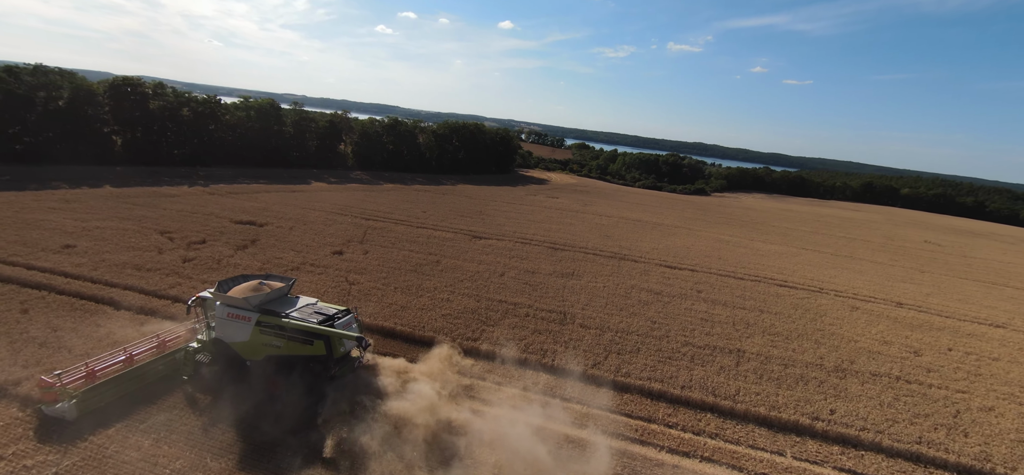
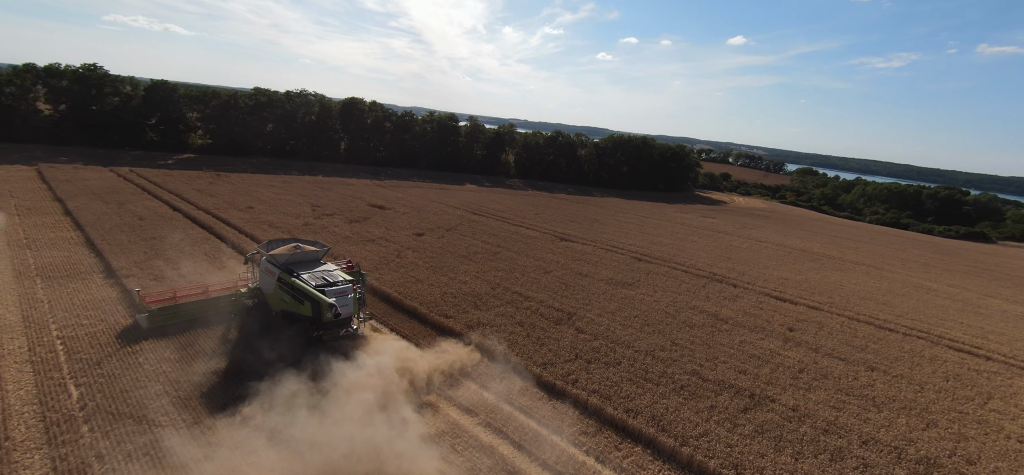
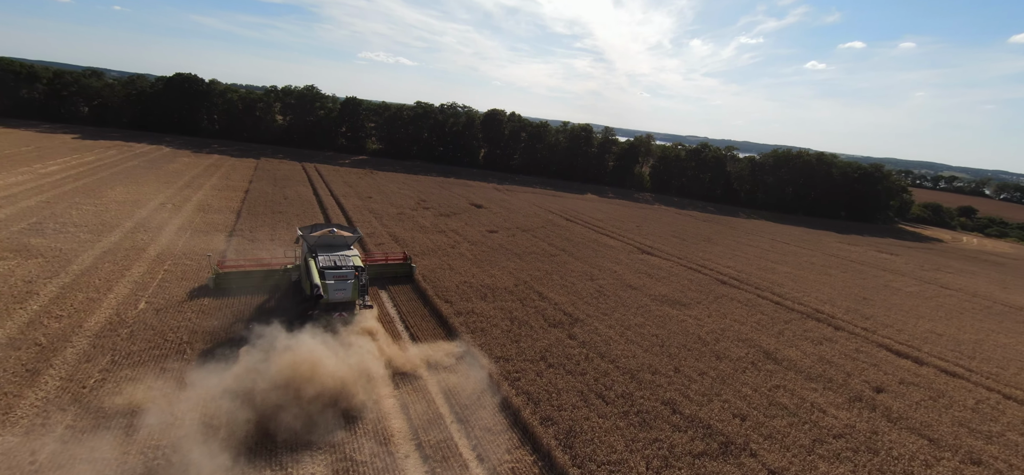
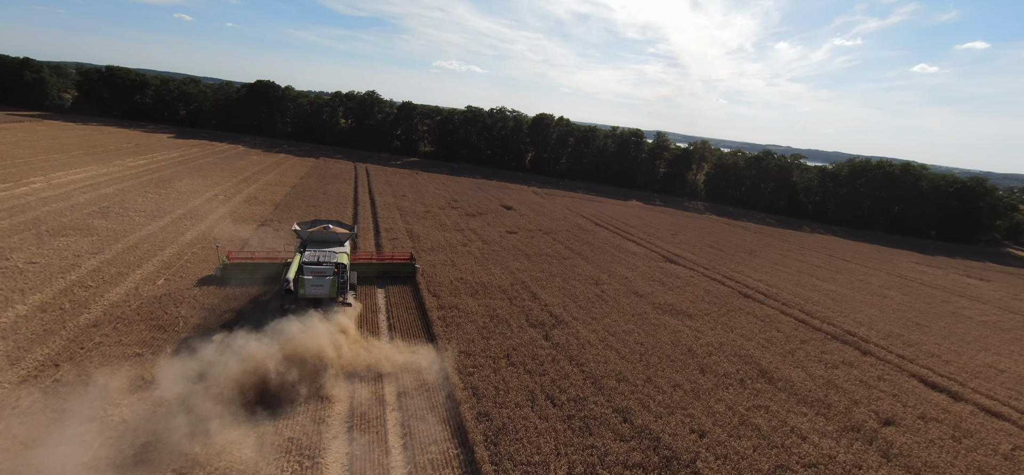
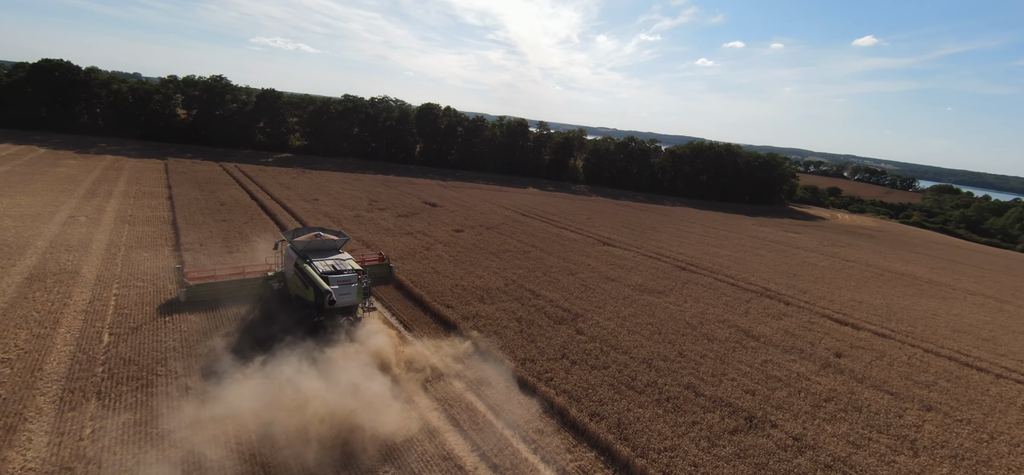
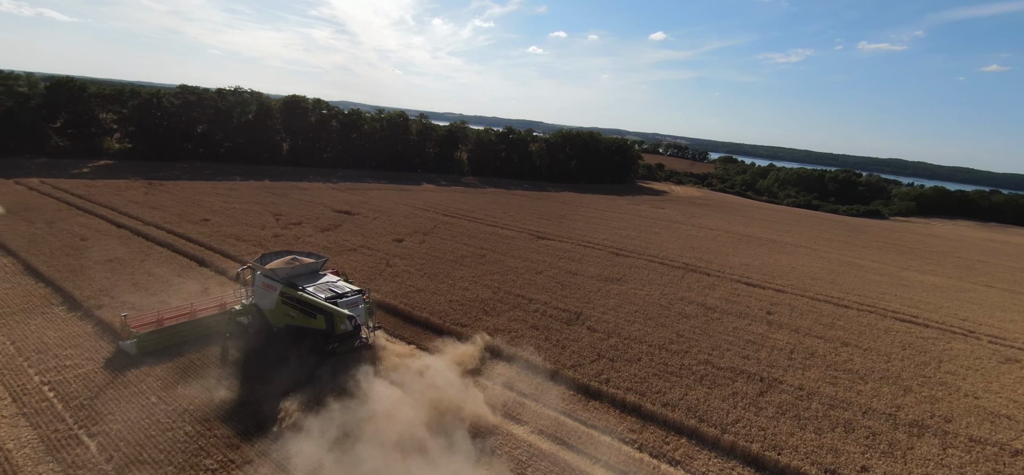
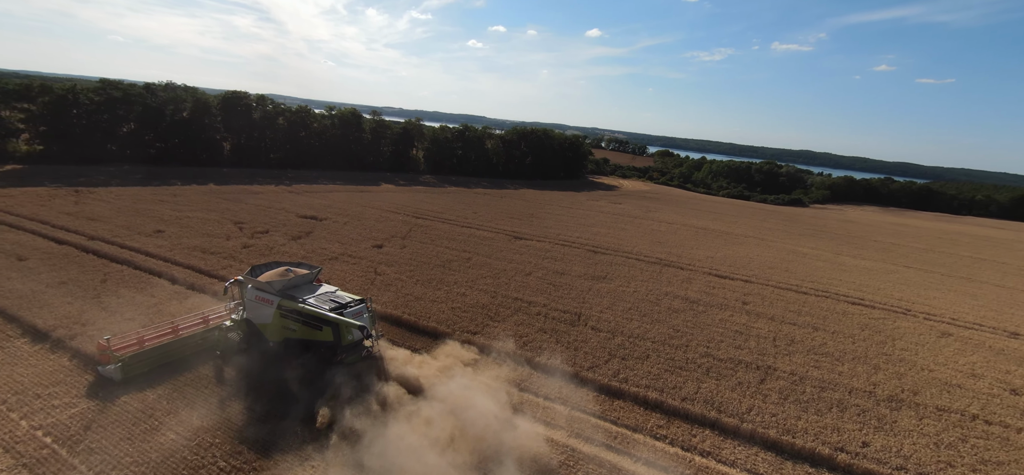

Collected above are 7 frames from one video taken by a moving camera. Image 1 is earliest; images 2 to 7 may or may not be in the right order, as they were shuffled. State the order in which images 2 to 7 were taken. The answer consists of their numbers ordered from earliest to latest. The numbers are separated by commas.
7, 6, 2, 5, 3, 4
